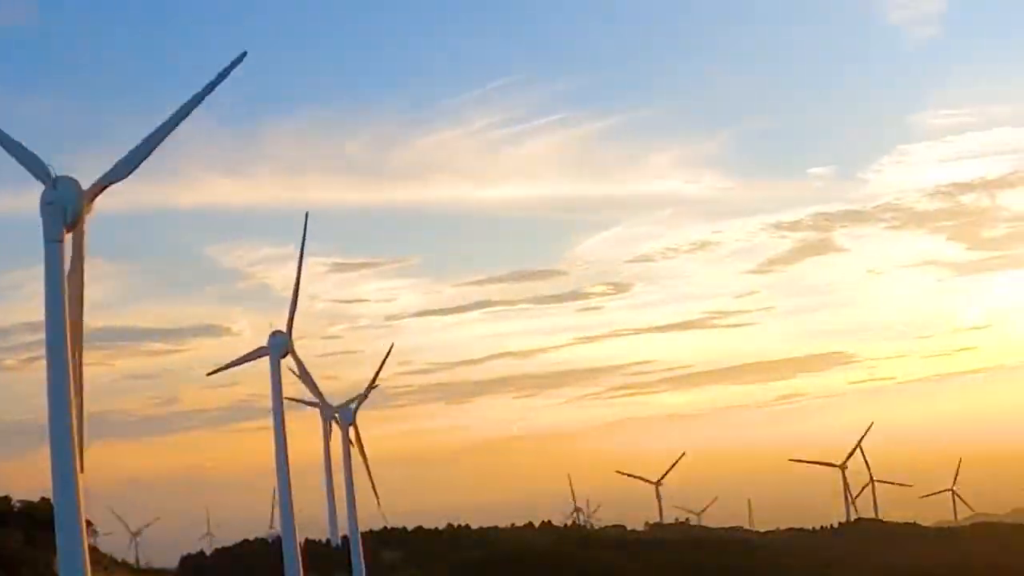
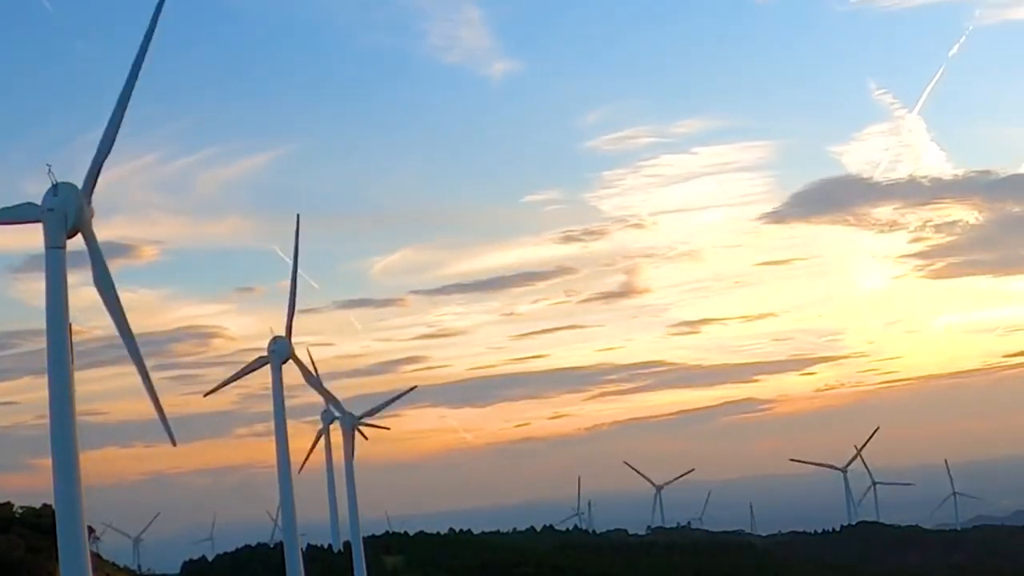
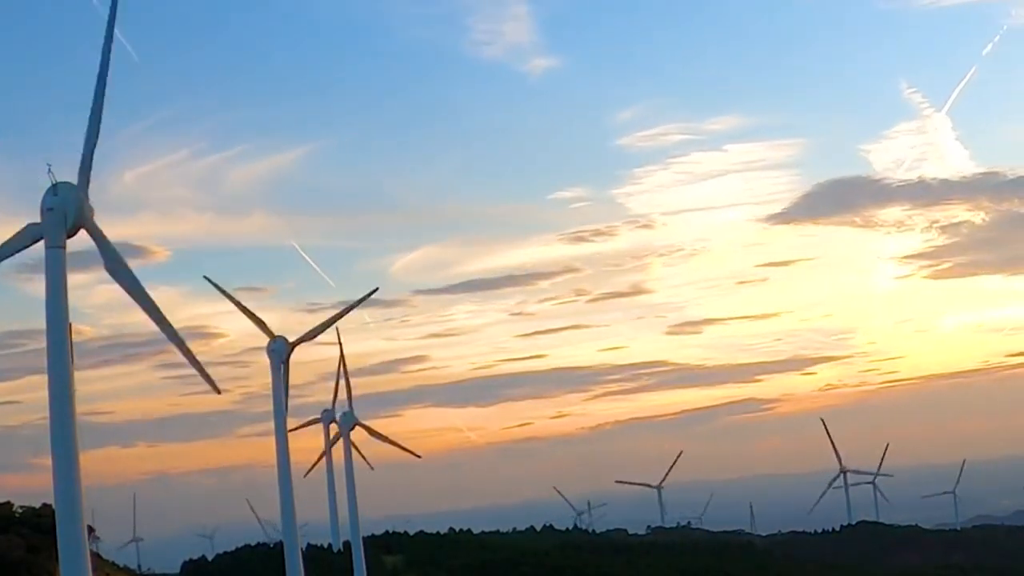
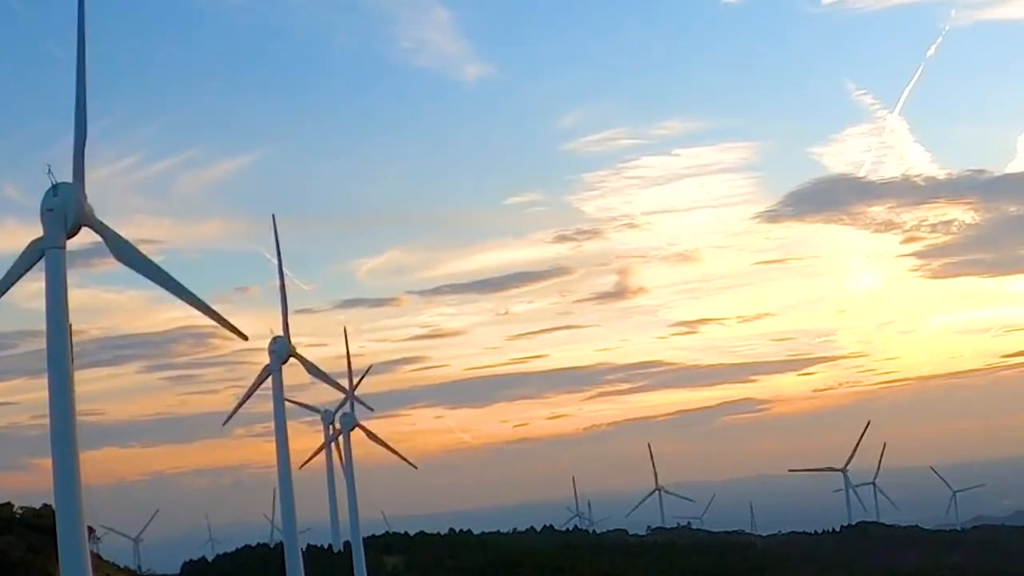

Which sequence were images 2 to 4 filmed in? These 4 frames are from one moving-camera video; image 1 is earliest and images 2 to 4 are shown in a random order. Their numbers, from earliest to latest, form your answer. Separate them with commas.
3, 2, 4
